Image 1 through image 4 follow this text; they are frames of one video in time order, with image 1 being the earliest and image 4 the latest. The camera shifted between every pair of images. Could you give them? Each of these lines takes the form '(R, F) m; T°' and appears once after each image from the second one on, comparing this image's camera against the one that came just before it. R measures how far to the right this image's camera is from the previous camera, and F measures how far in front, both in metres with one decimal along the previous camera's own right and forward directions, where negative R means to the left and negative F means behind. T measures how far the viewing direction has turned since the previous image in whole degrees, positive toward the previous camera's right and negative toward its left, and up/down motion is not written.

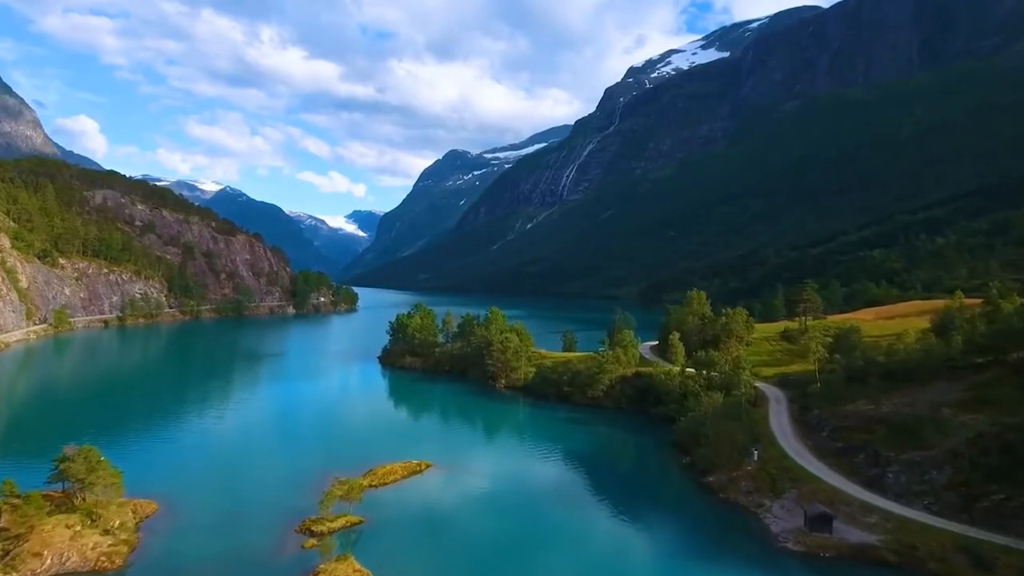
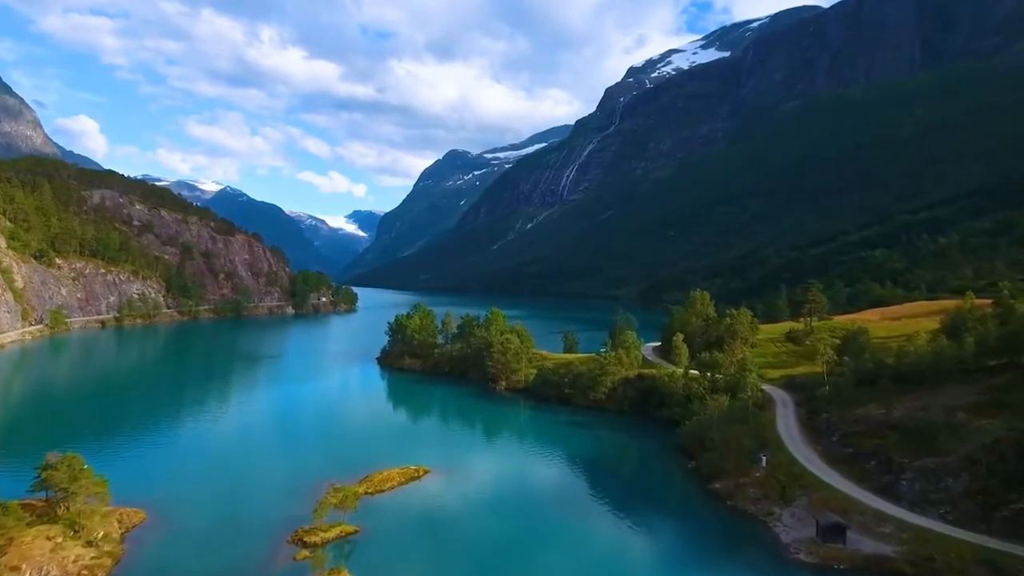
(0.0, +1.3) m; 0°
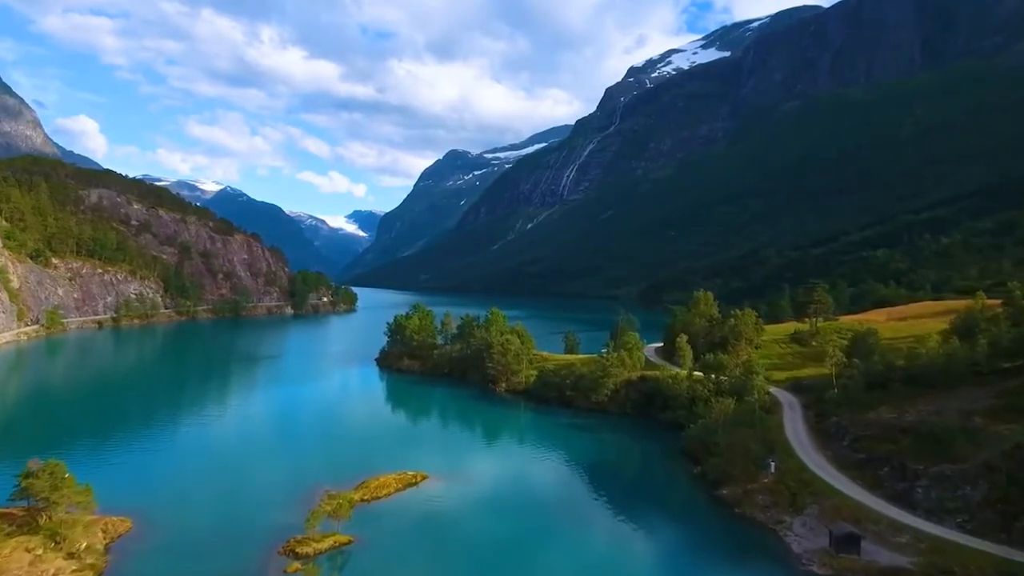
(0.0, +1.3) m; 0°
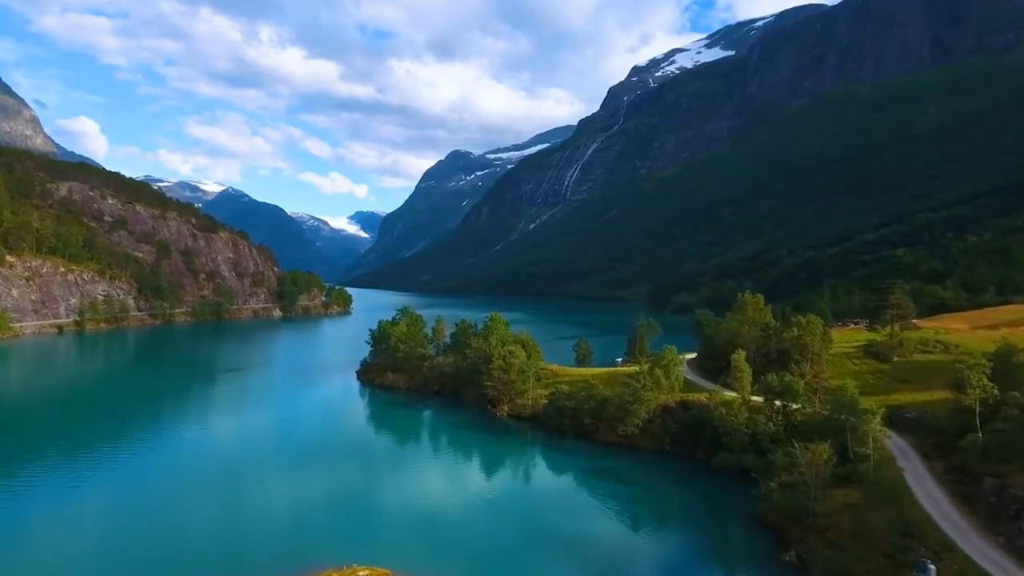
(-0.2, +15.2) m; 0°
